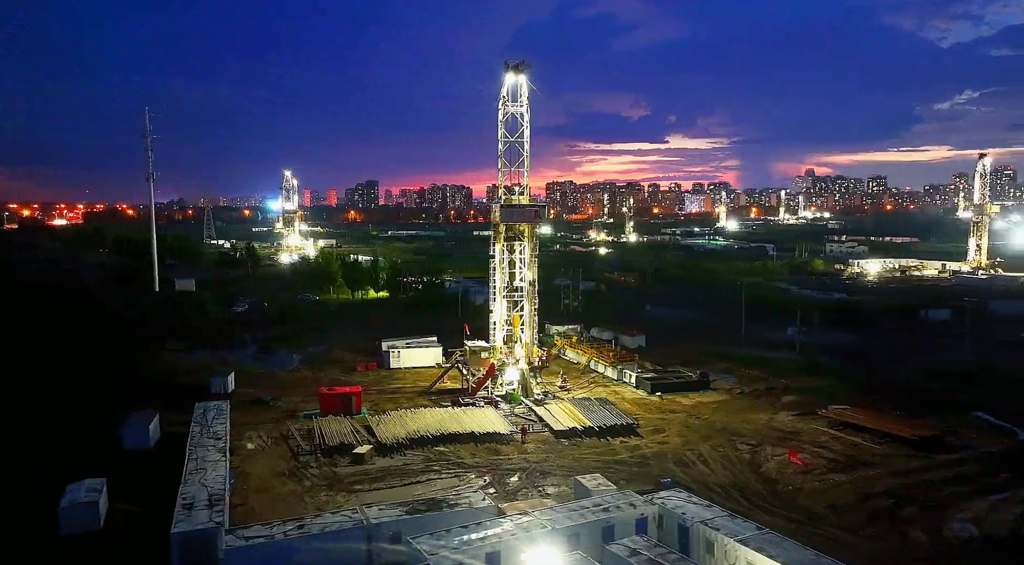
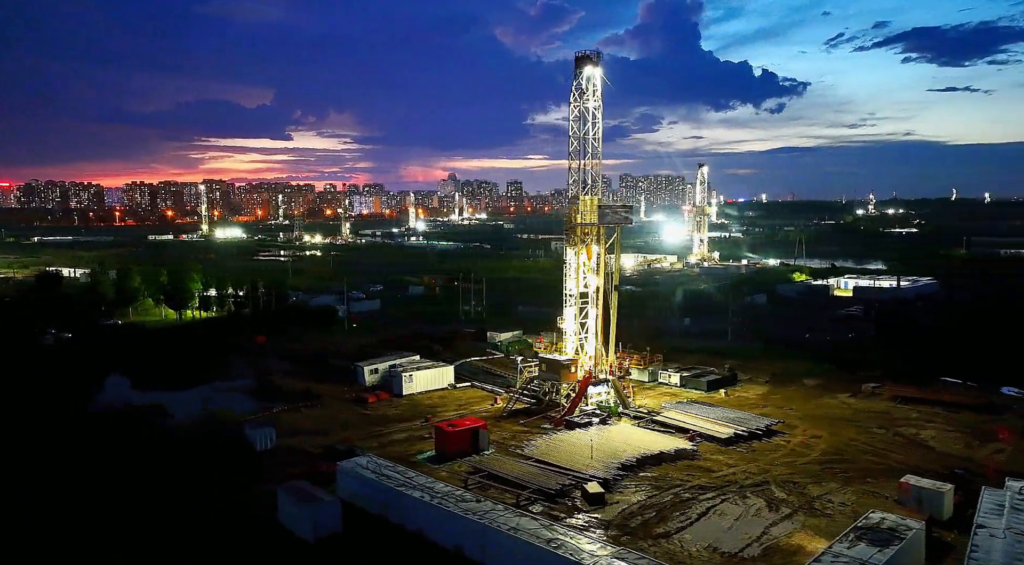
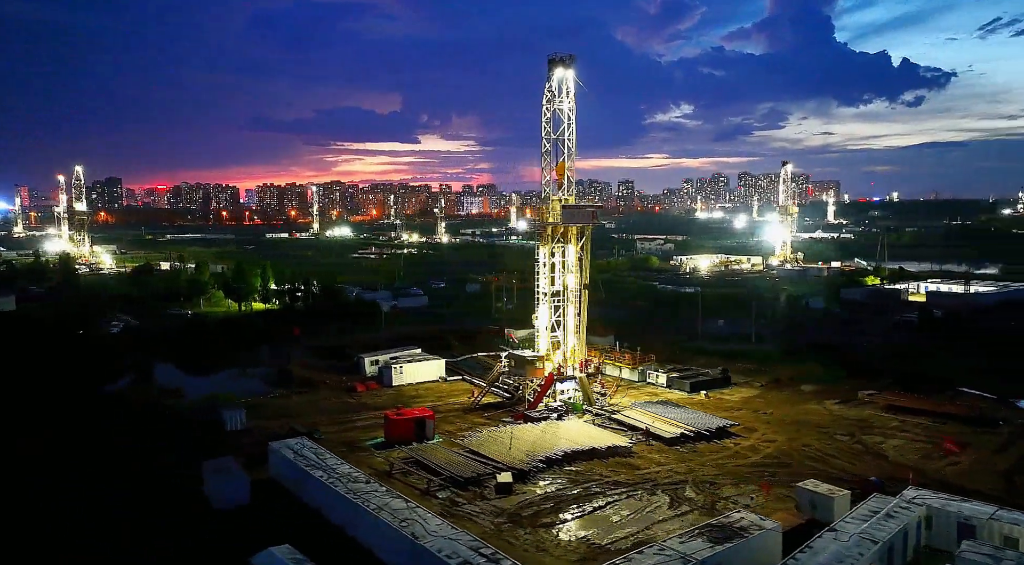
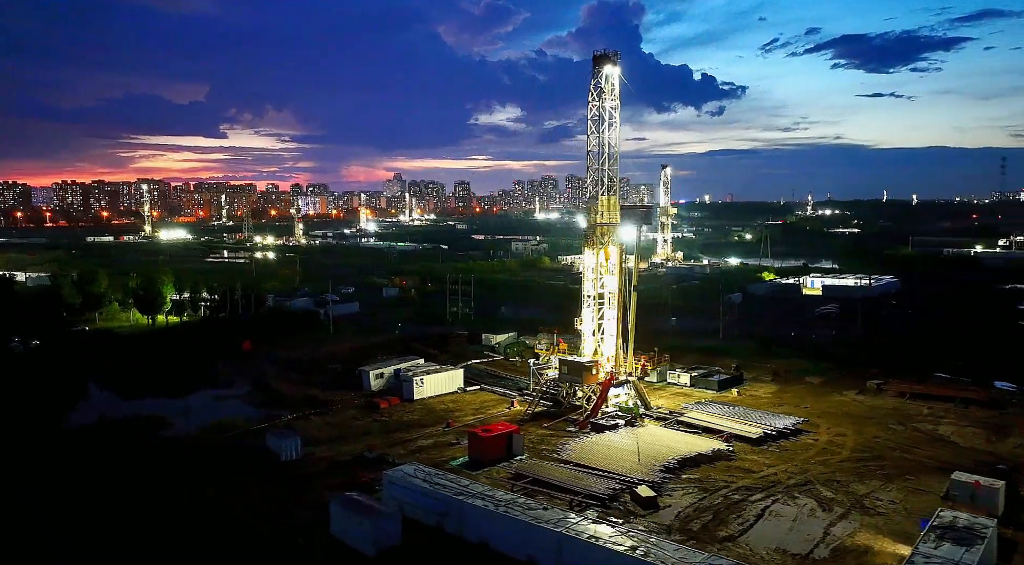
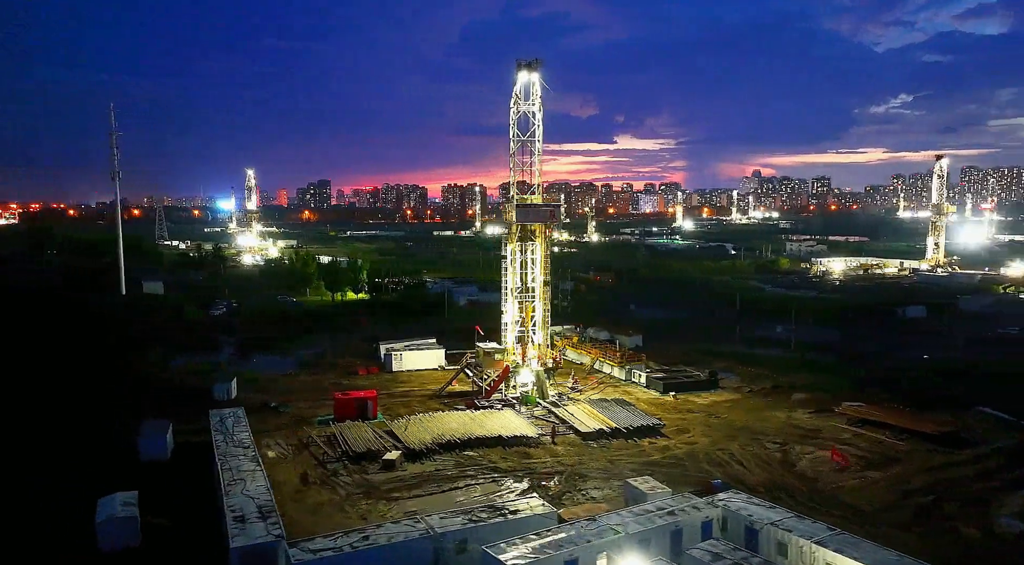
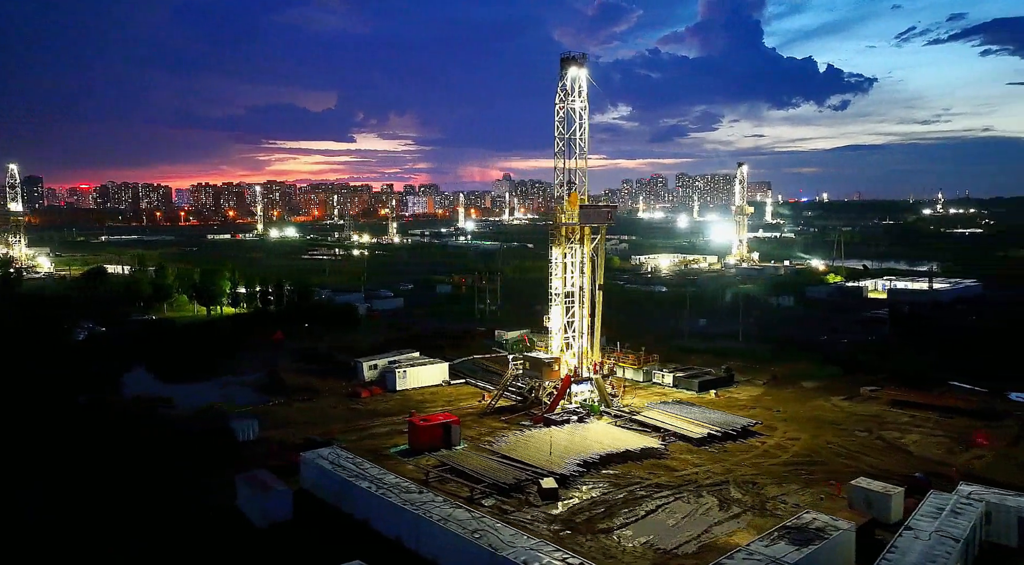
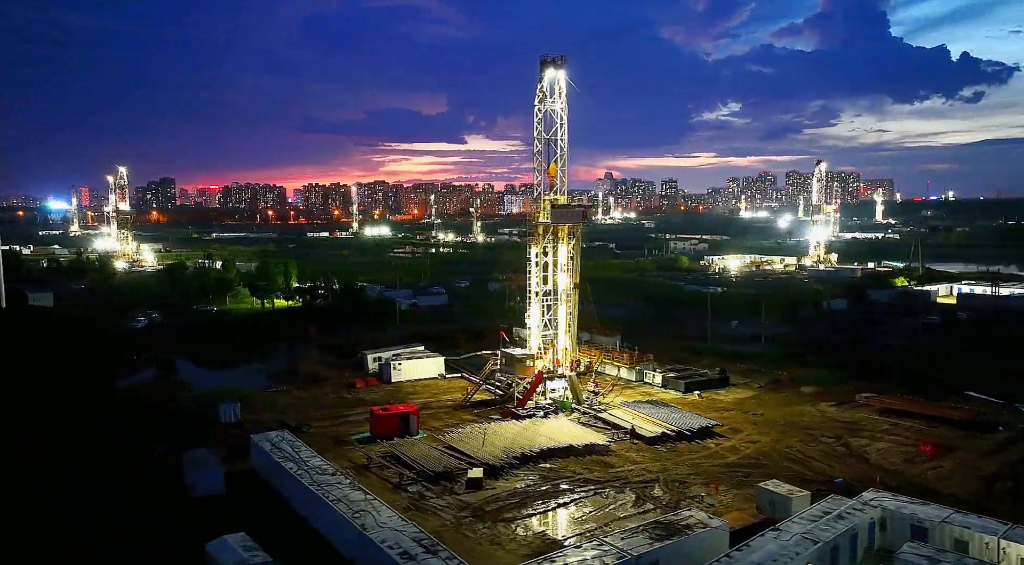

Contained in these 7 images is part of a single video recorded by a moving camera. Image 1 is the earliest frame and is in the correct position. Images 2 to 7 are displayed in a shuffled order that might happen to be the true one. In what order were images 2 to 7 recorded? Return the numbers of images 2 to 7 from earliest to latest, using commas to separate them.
5, 7, 3, 6, 2, 4
